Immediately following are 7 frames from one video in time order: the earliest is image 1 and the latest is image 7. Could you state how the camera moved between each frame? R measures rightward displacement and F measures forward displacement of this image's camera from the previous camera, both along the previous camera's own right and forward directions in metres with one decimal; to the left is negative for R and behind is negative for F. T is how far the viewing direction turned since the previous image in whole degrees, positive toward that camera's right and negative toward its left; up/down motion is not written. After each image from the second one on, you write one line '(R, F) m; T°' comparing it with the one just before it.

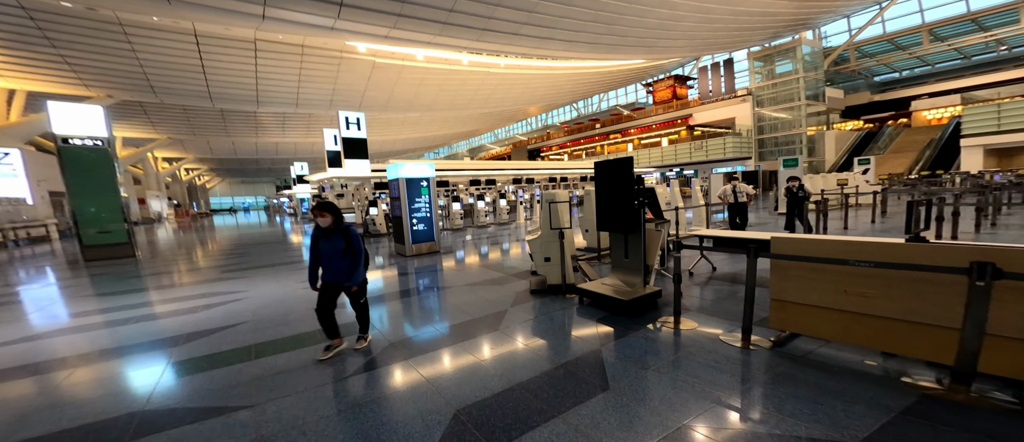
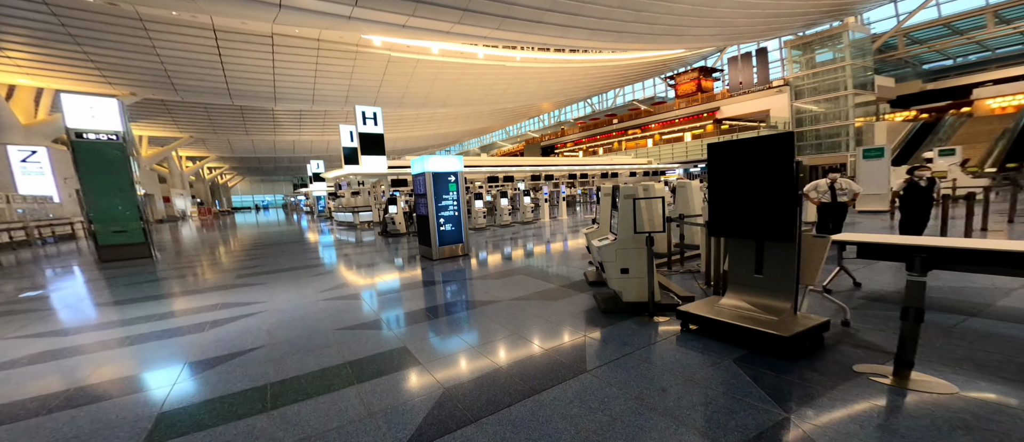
(-0.4, +0.6) m; -2°
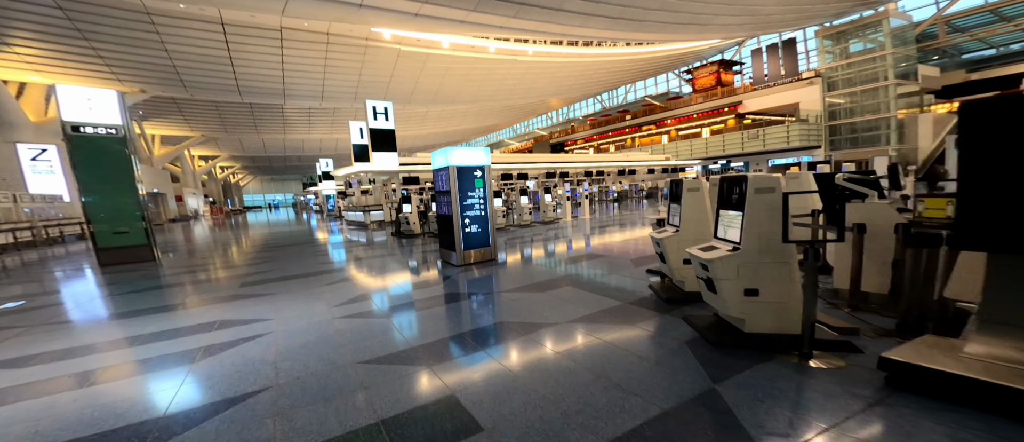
(-0.4, +0.6) m; -1°
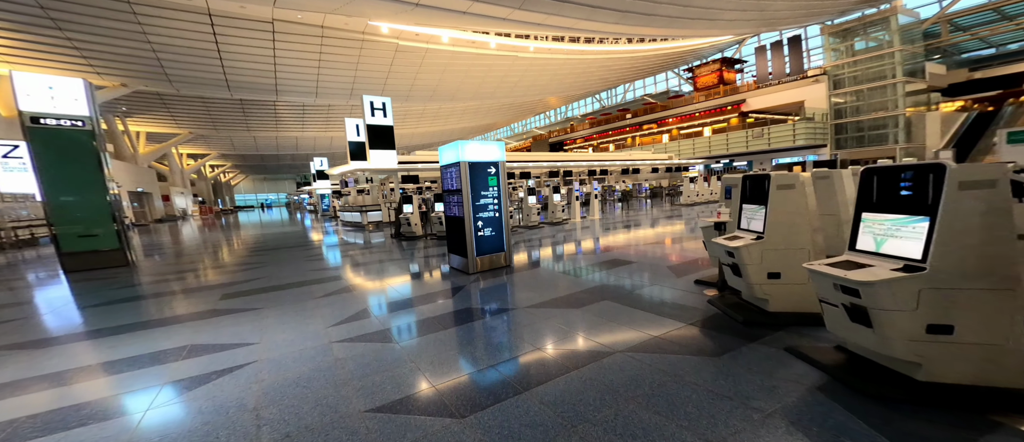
(-0.3, +0.5) m; +1°
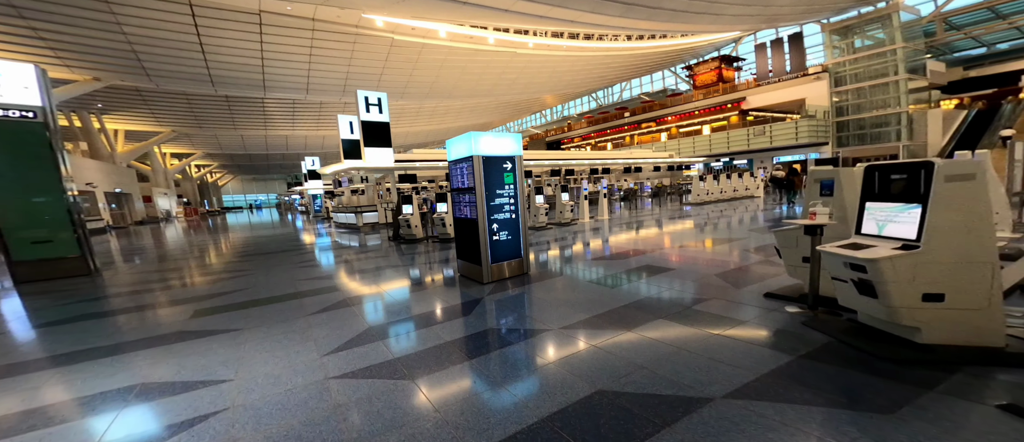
(-0.3, +0.6) m; +1°
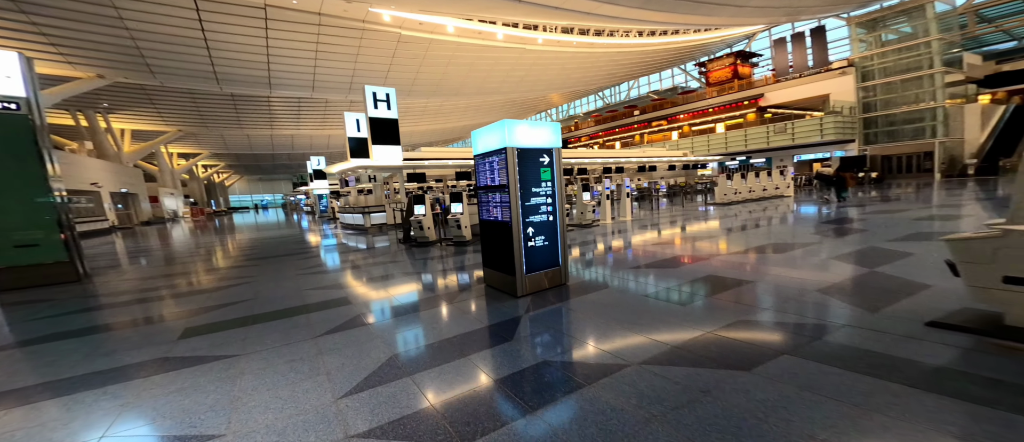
(-0.4, +0.6) m; -1°
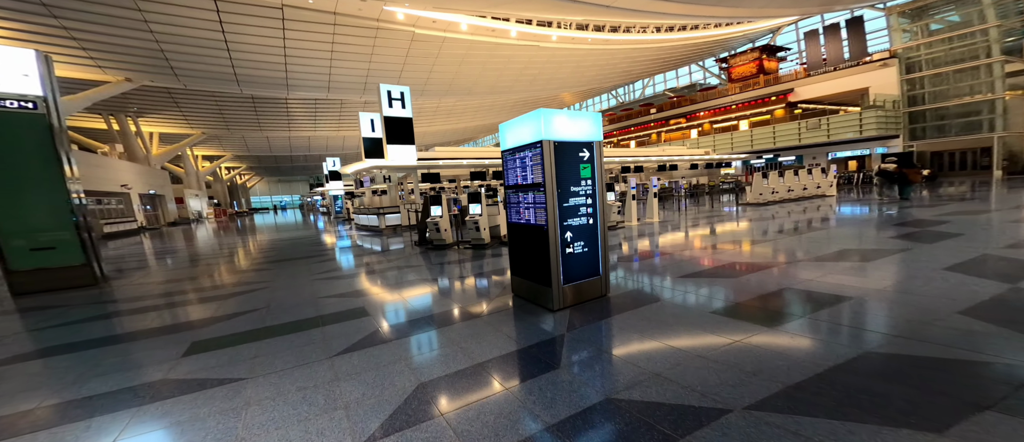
(-0.2, +0.4) m; -2°
